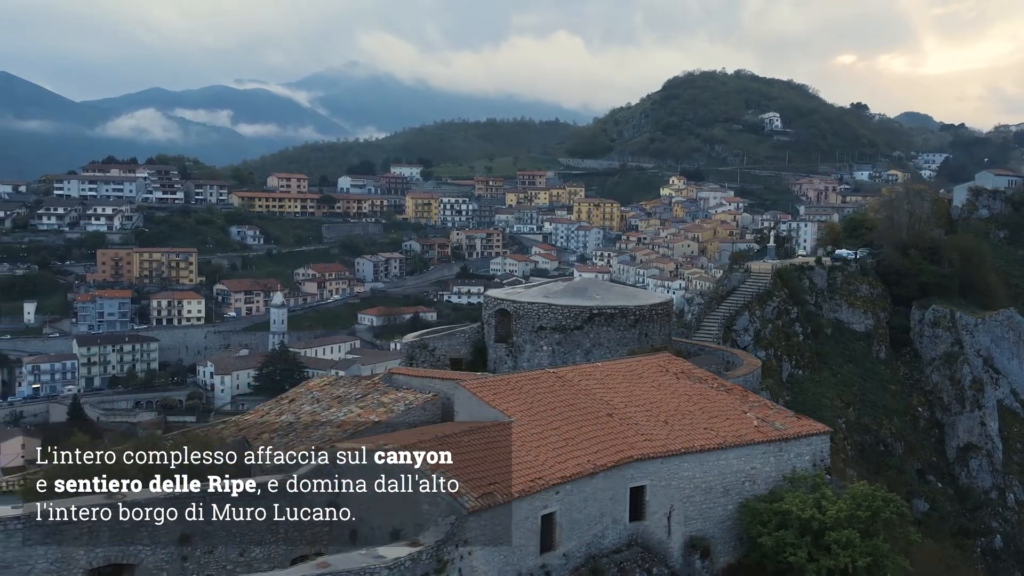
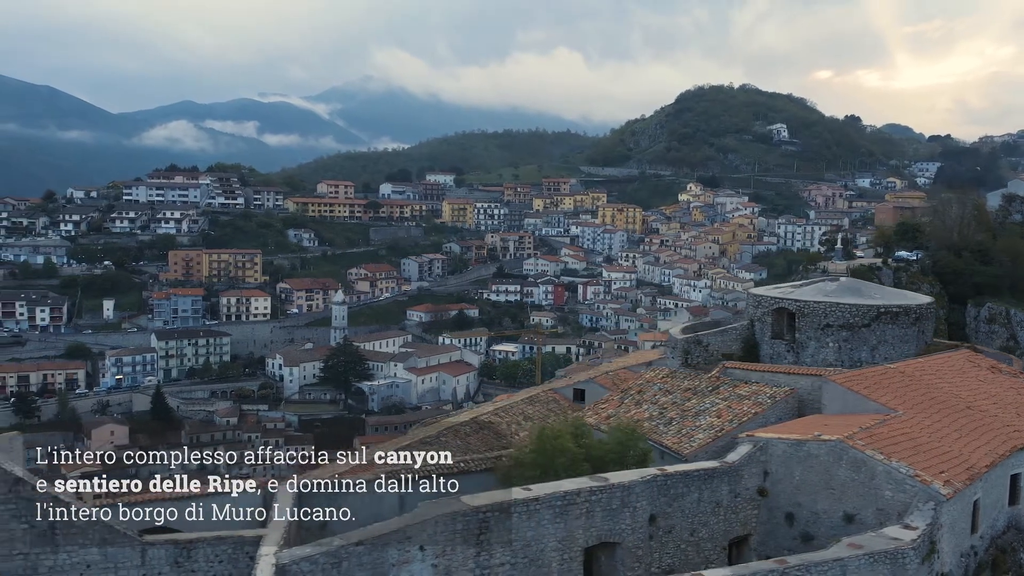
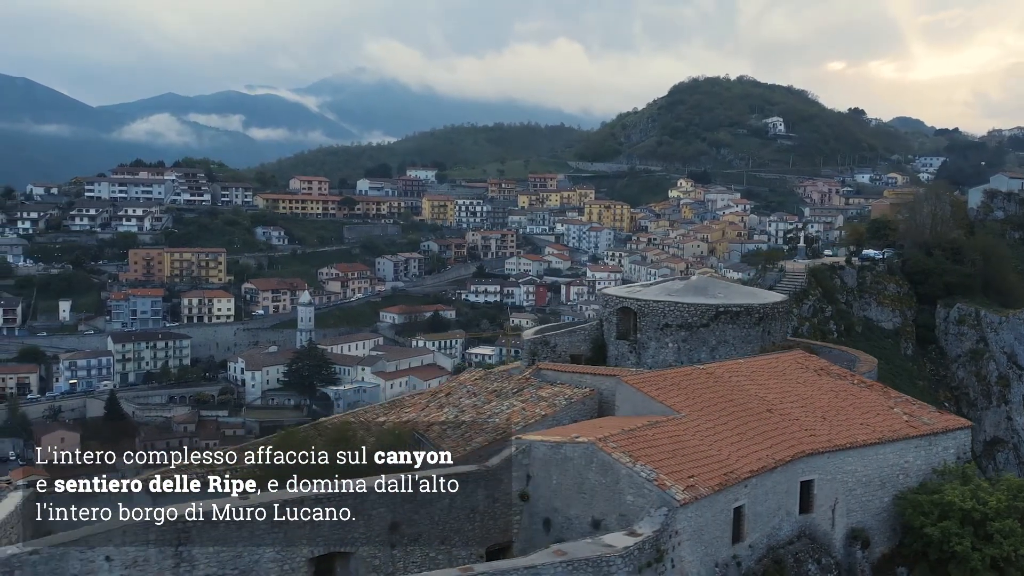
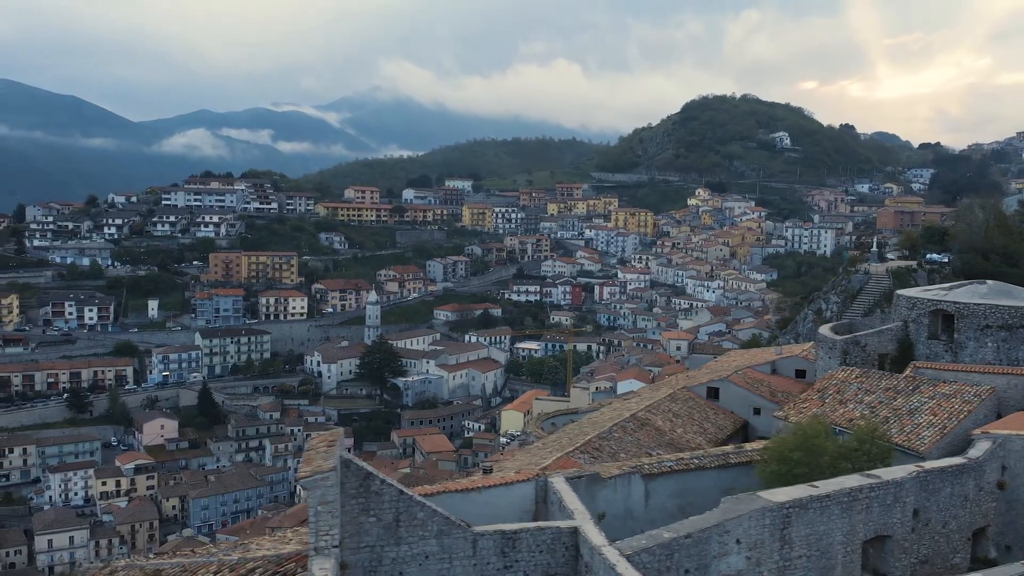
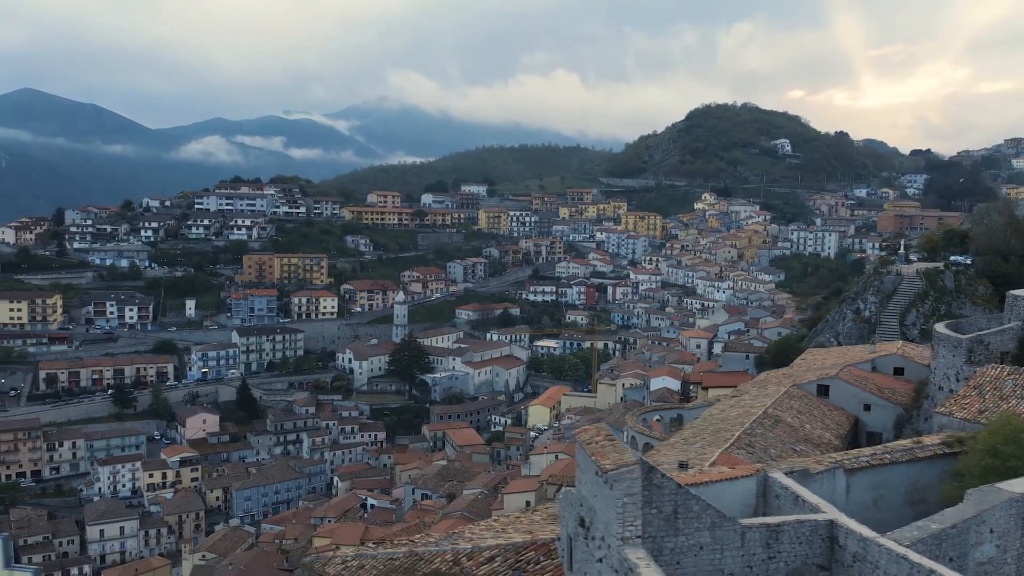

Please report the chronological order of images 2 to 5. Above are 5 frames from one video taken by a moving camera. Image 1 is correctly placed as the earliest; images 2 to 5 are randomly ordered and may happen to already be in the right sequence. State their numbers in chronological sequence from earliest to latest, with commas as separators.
3, 2, 4, 5
